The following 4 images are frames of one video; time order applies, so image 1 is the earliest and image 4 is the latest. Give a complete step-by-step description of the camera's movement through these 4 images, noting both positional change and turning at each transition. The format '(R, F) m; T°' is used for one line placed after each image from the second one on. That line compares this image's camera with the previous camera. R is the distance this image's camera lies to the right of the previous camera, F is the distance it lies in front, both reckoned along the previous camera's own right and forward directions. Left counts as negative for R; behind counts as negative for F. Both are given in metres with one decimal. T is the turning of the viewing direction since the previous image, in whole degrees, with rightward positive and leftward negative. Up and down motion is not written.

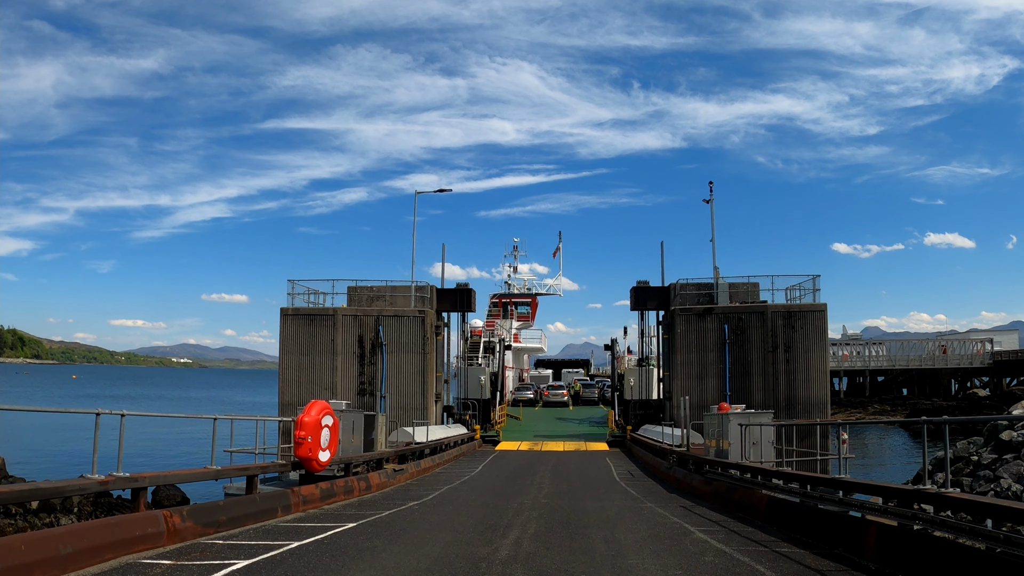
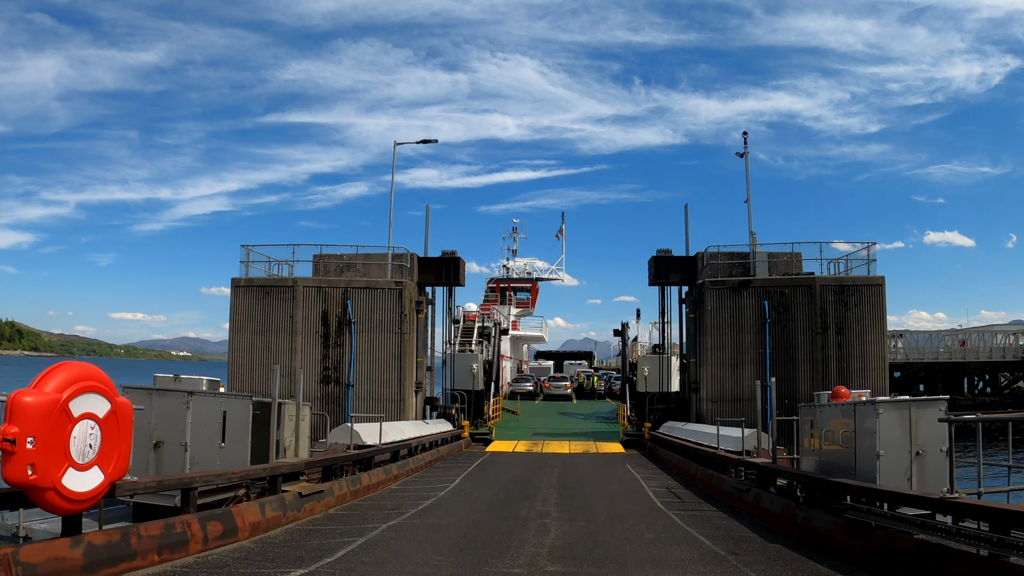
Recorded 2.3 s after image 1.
(+0.1, +4.0) m; 0°
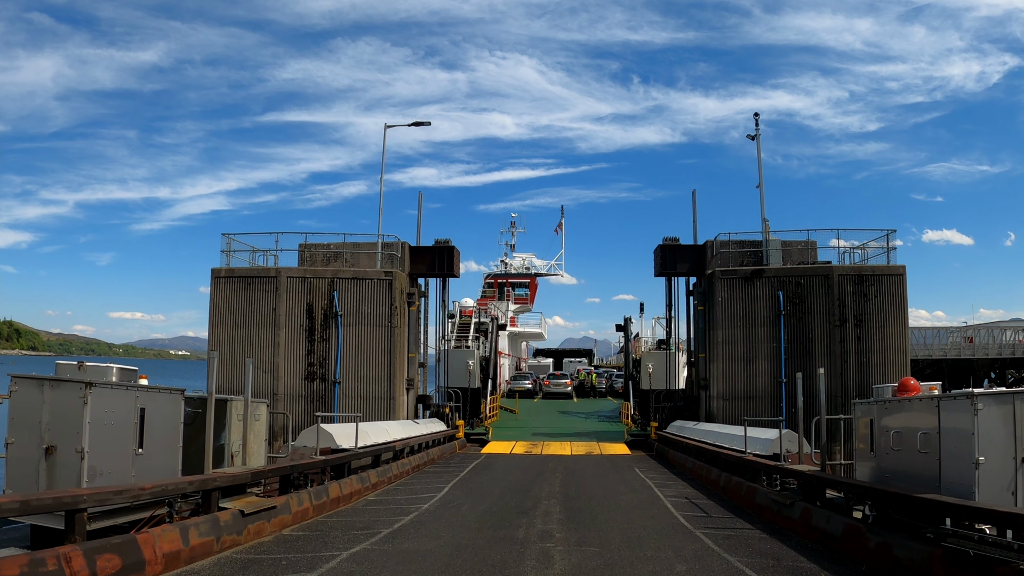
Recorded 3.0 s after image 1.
(0.0, +1.2) m; 0°
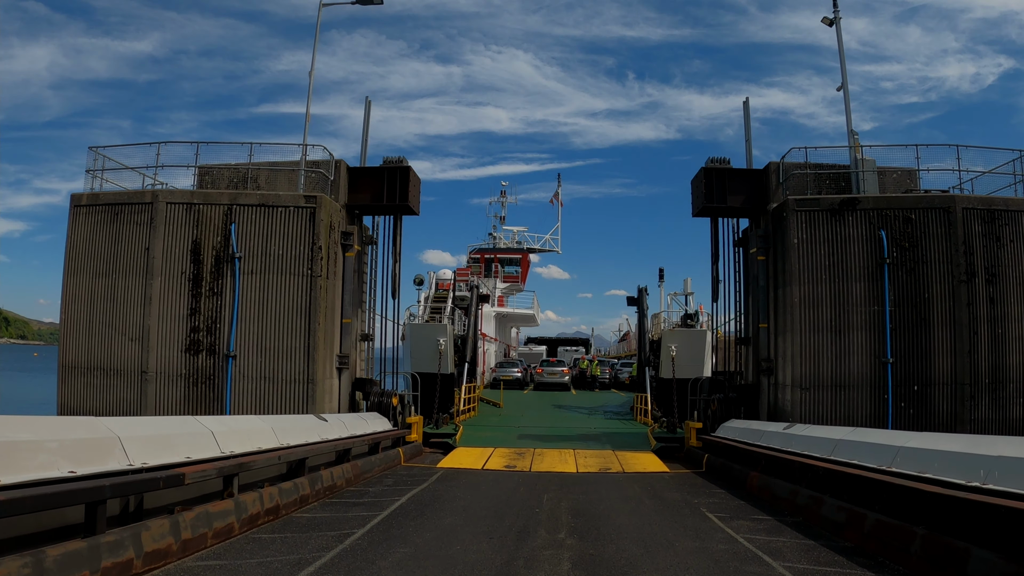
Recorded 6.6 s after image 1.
(+0.2, +5.7) m; +1°
